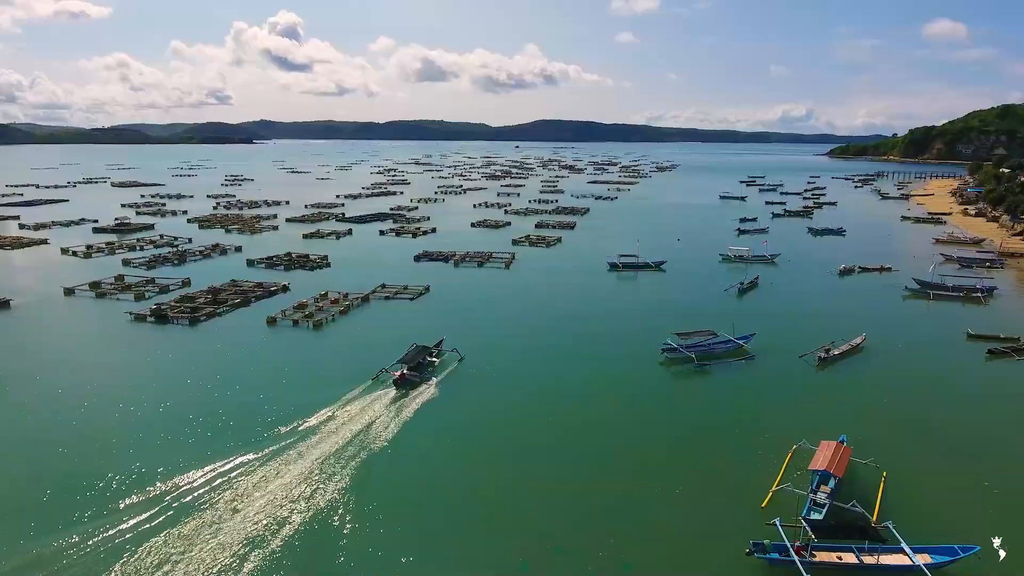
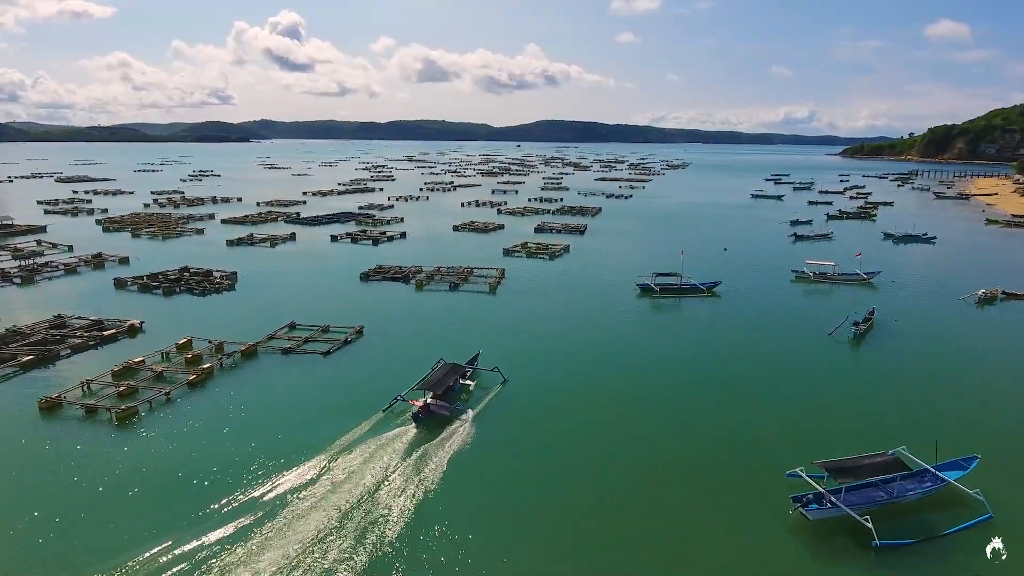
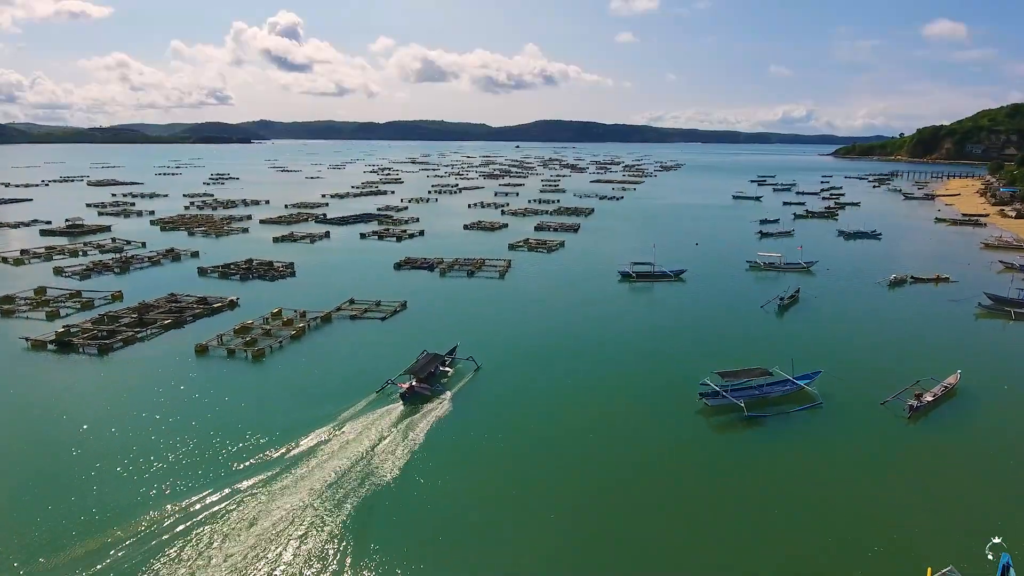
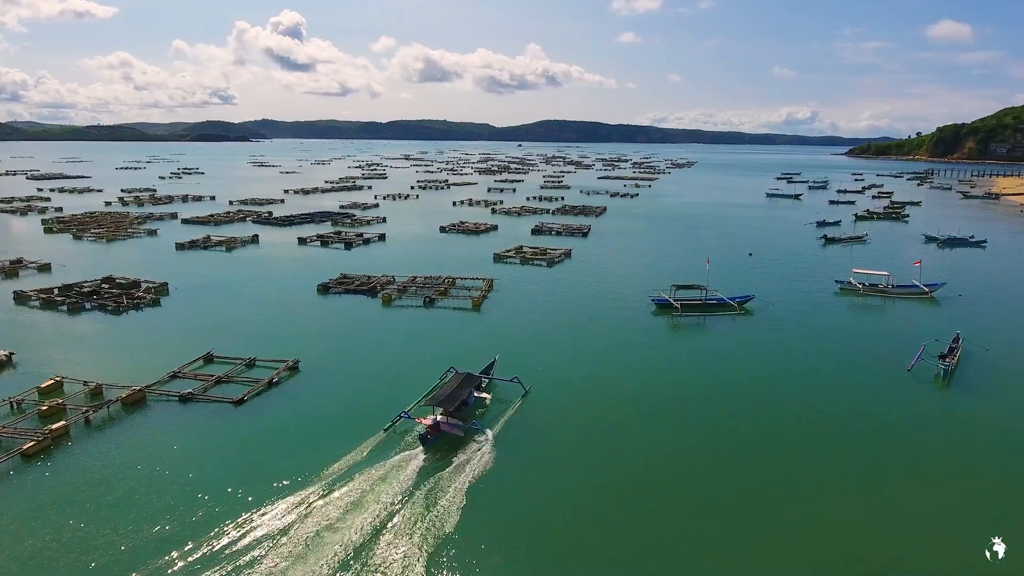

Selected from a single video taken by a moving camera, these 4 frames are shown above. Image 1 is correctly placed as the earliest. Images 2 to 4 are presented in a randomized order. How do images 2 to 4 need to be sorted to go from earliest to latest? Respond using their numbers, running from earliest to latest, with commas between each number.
3, 2, 4
